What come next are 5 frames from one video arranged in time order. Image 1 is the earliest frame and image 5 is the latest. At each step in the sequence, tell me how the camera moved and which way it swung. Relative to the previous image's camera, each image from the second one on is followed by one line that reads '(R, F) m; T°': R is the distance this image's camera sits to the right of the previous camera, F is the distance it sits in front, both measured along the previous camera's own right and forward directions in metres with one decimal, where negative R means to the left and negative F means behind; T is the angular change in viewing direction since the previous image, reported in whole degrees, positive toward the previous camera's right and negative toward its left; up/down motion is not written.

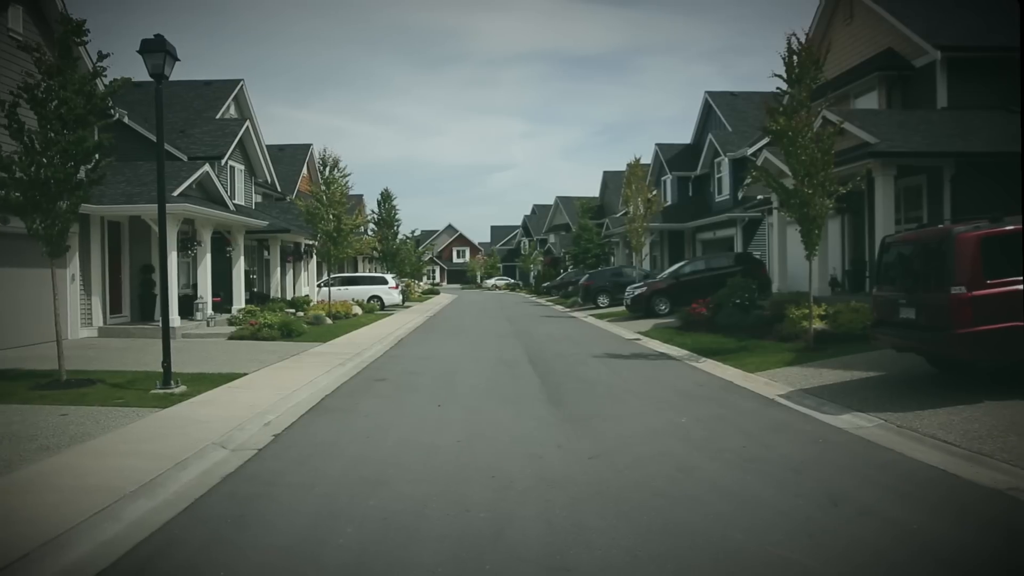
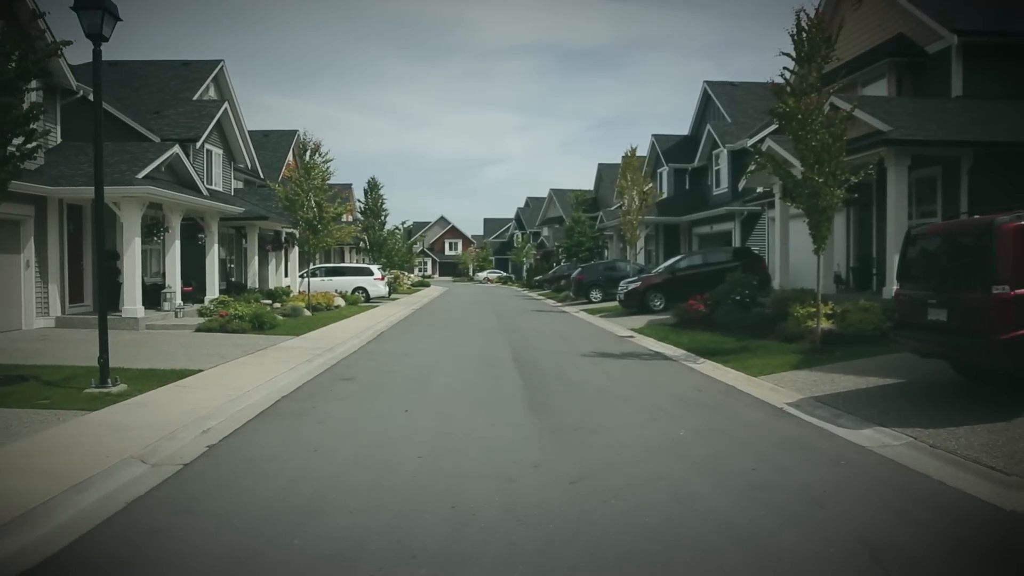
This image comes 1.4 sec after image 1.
(+0.2, +1.3) m; 0°
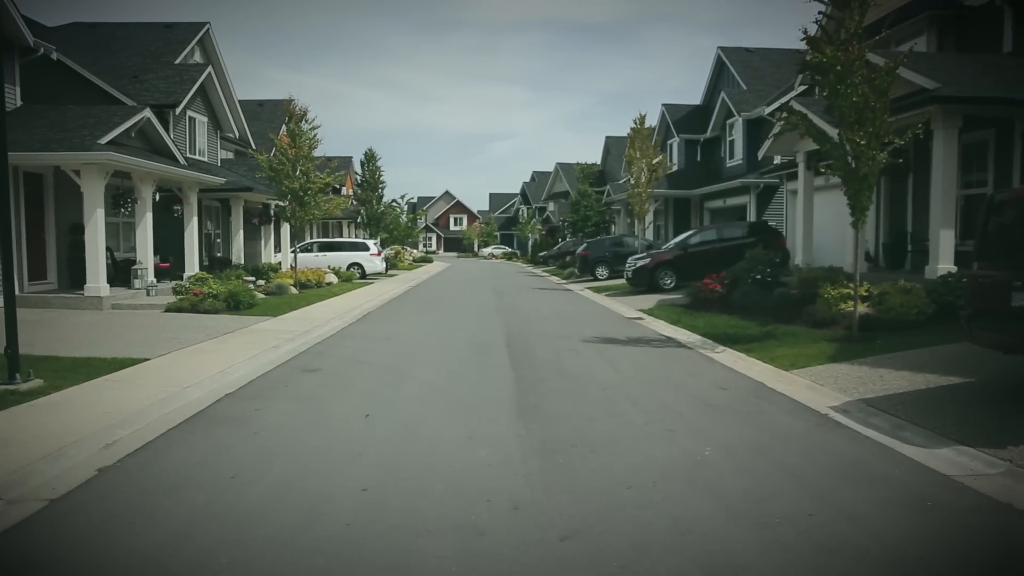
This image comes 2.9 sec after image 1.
(+0.2, +1.9) m; 0°
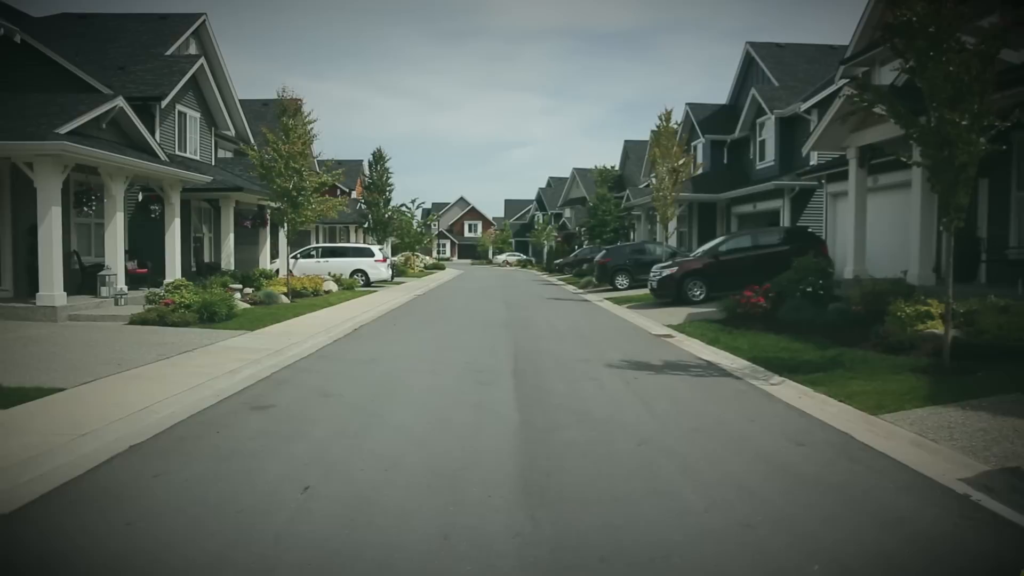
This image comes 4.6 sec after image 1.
(+0.1, +2.5) m; -1°
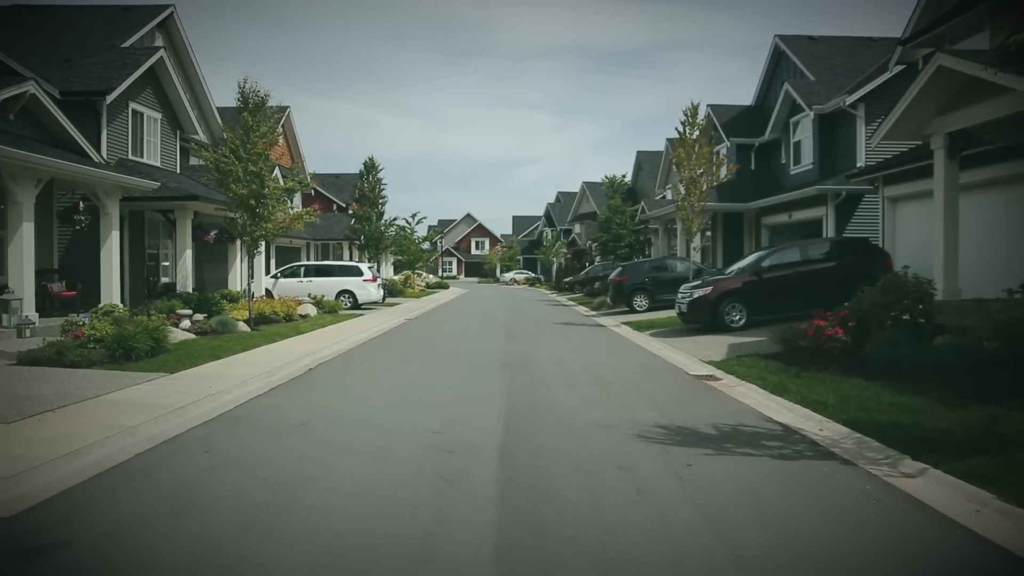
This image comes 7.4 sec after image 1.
(+0.2, +3.9) m; -1°
